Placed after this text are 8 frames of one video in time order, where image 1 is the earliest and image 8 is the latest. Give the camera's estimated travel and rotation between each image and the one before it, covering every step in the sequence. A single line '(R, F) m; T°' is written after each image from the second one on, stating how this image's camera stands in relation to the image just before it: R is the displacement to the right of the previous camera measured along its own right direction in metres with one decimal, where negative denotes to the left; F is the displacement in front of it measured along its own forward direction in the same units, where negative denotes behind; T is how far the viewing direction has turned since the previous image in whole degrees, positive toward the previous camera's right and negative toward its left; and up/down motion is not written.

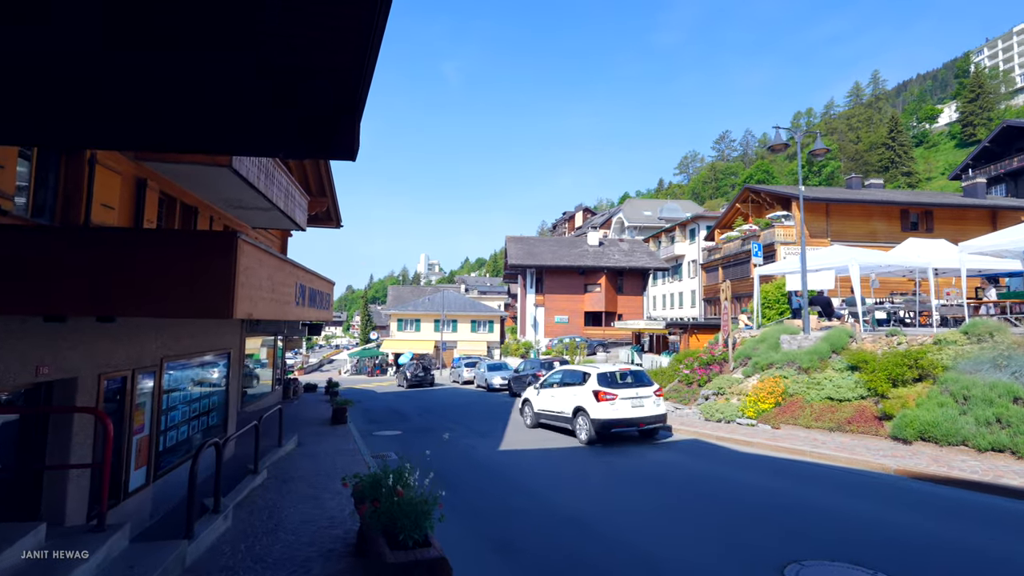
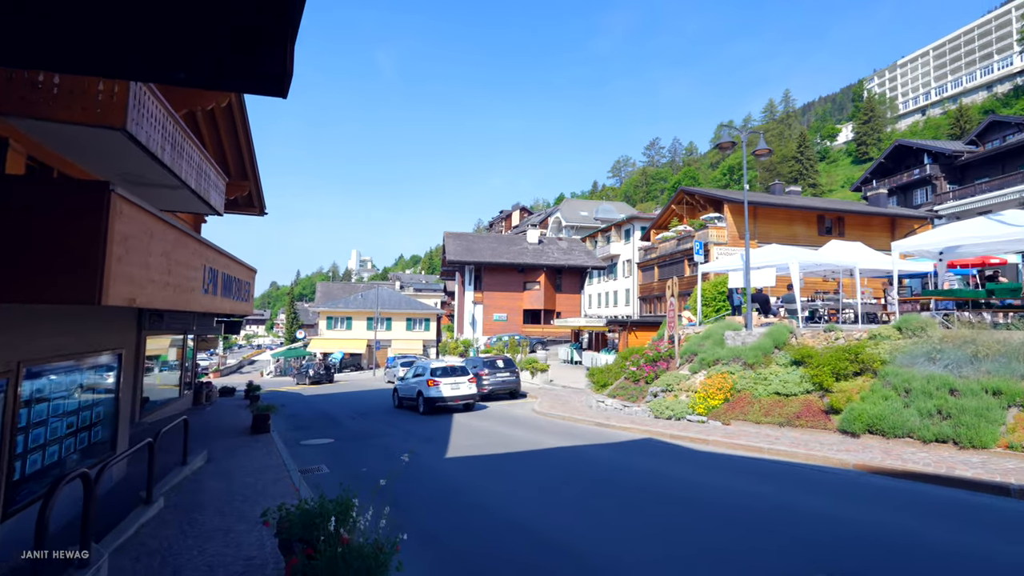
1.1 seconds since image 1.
(-0.3, +1.0) m; +8°
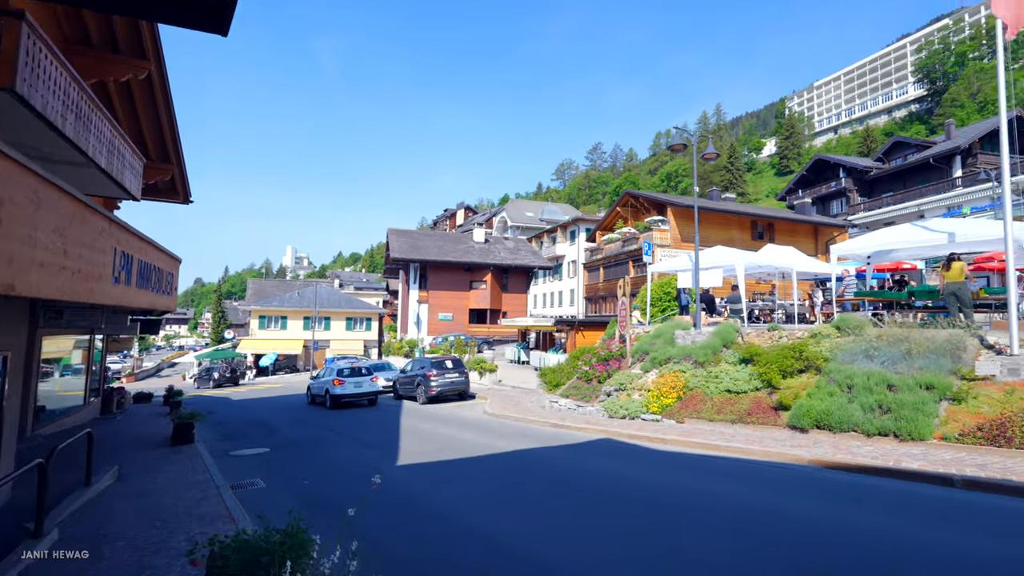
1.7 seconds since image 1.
(-0.3, +0.5) m; +7°
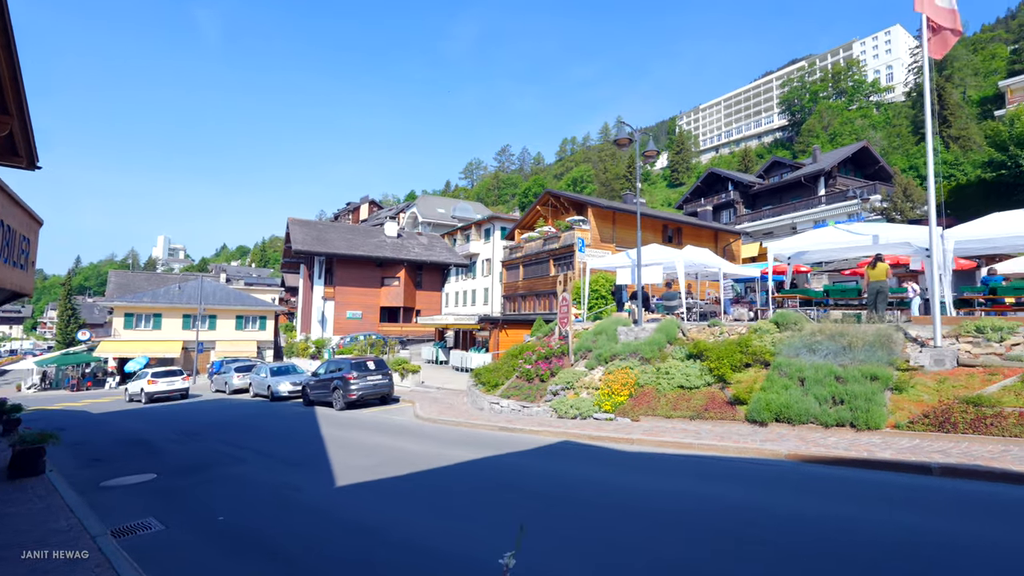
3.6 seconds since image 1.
(-1.1, +1.3) m; +12°
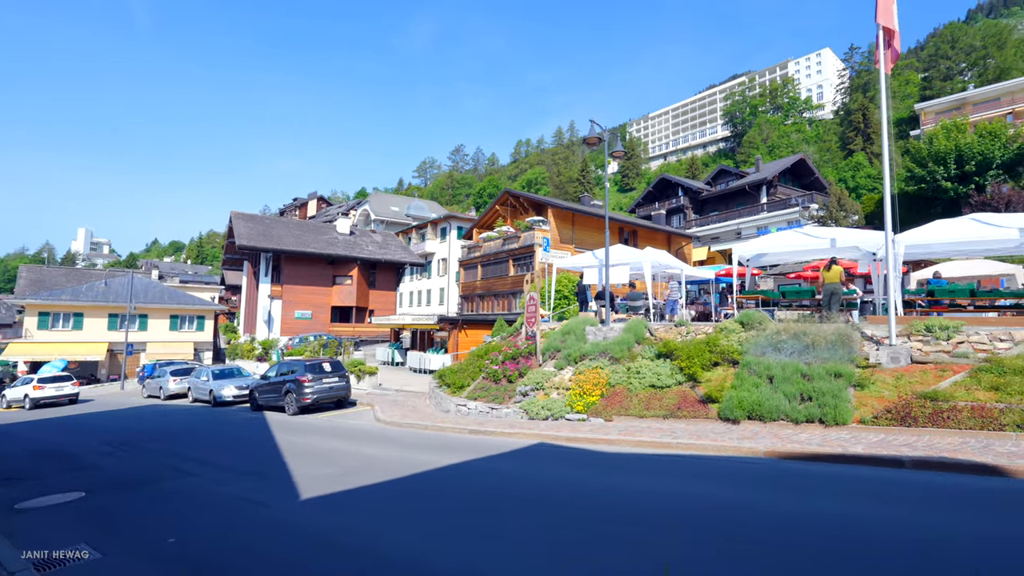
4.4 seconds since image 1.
(-0.5, +0.4) m; +6°
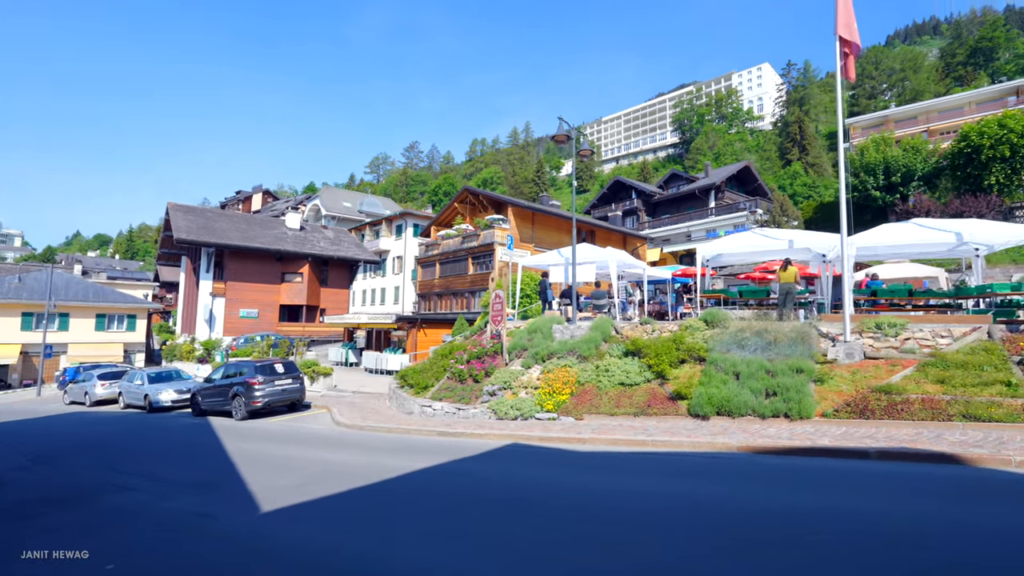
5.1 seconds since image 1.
(-0.4, +0.3) m; +6°
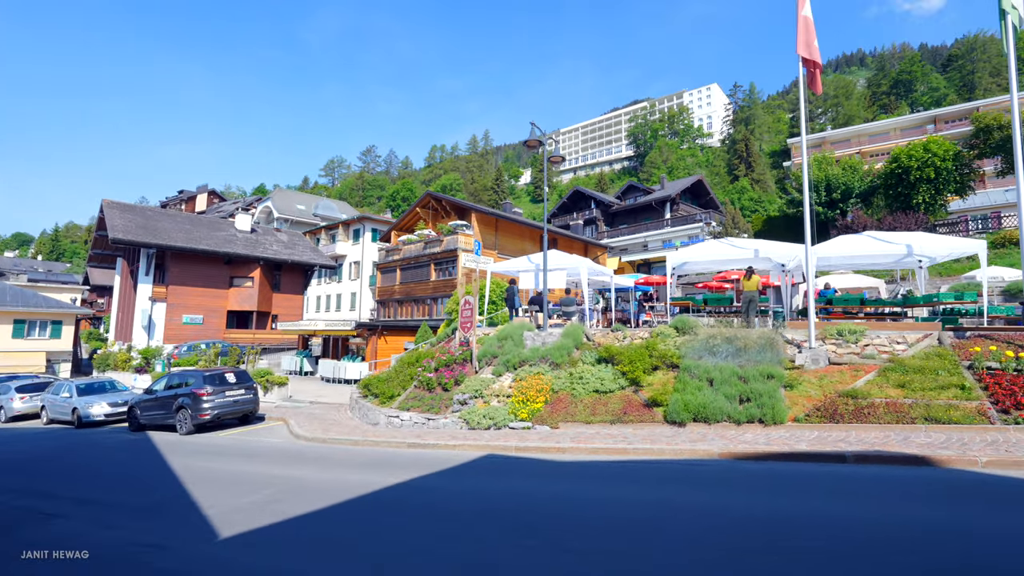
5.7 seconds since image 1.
(-0.4, +0.3) m; +5°
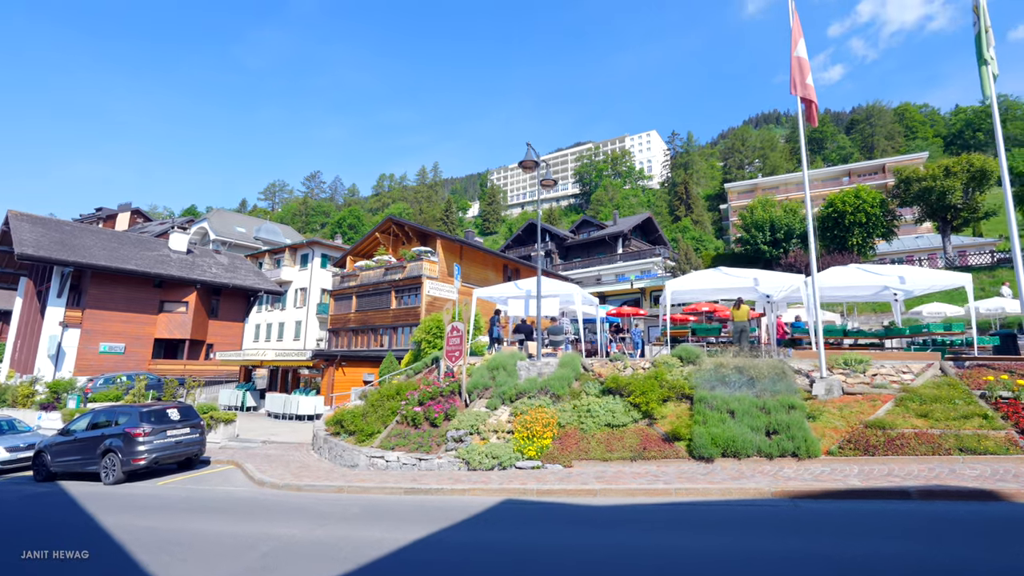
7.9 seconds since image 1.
(-1.6, +1.1) m; +7°
